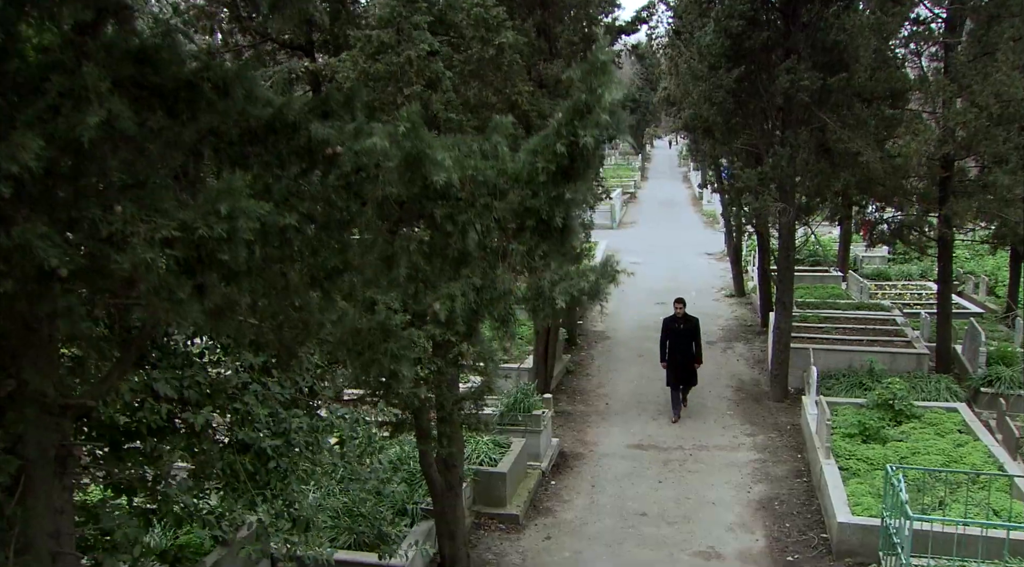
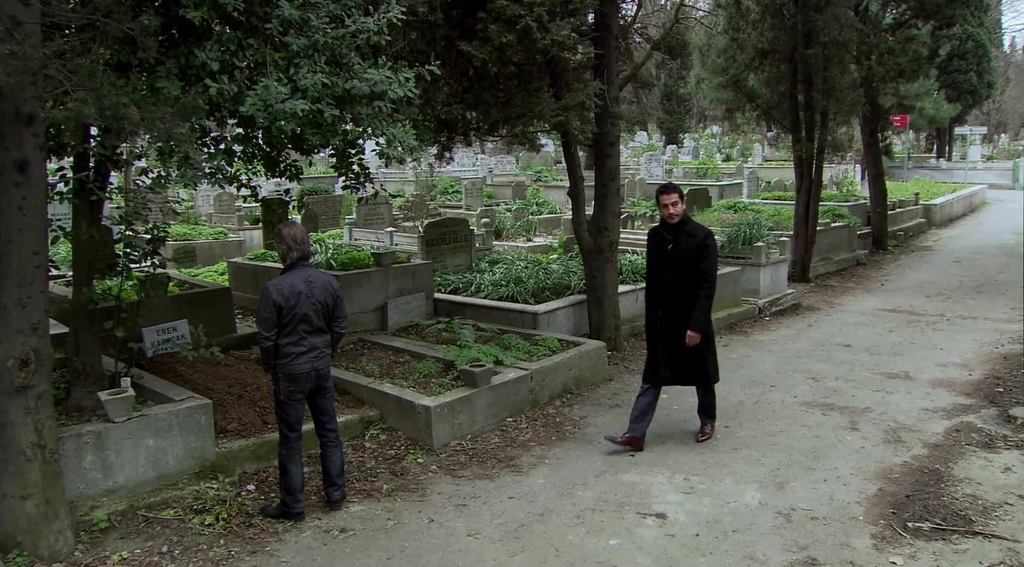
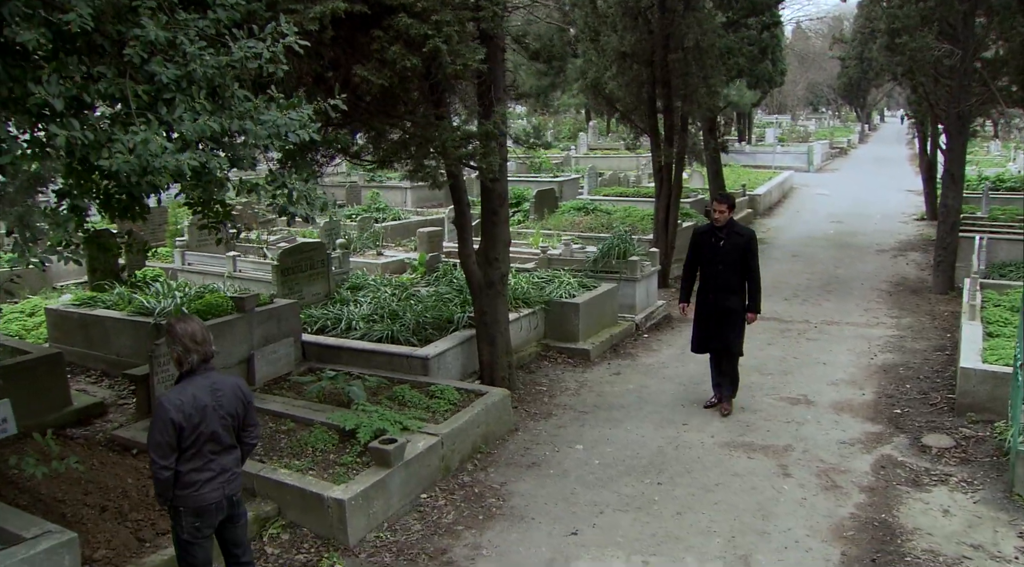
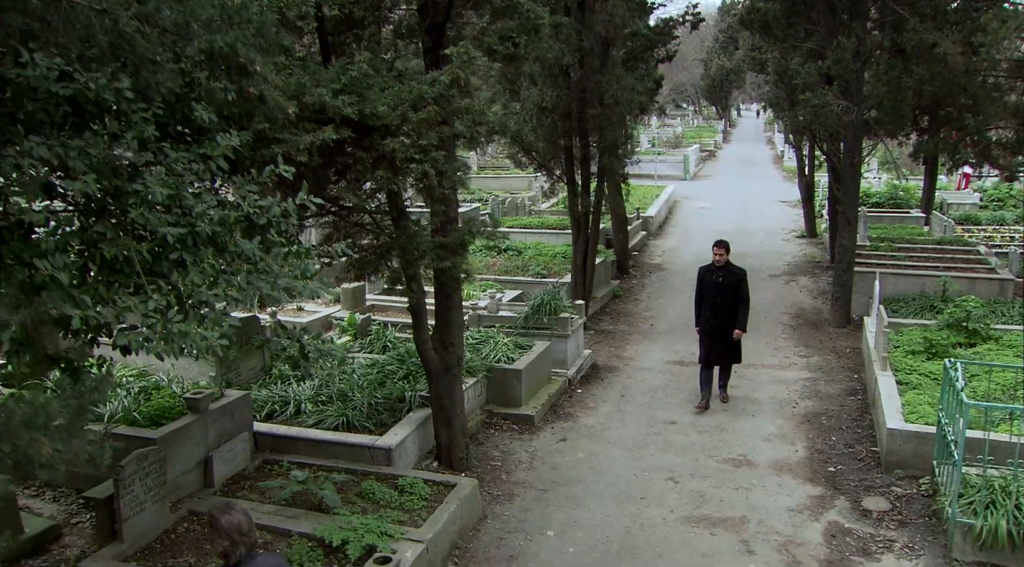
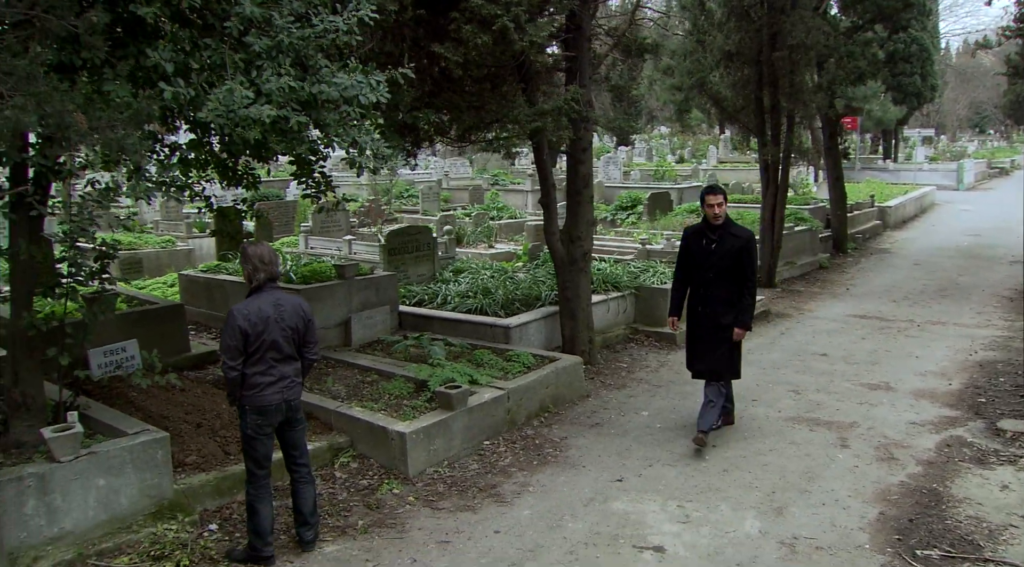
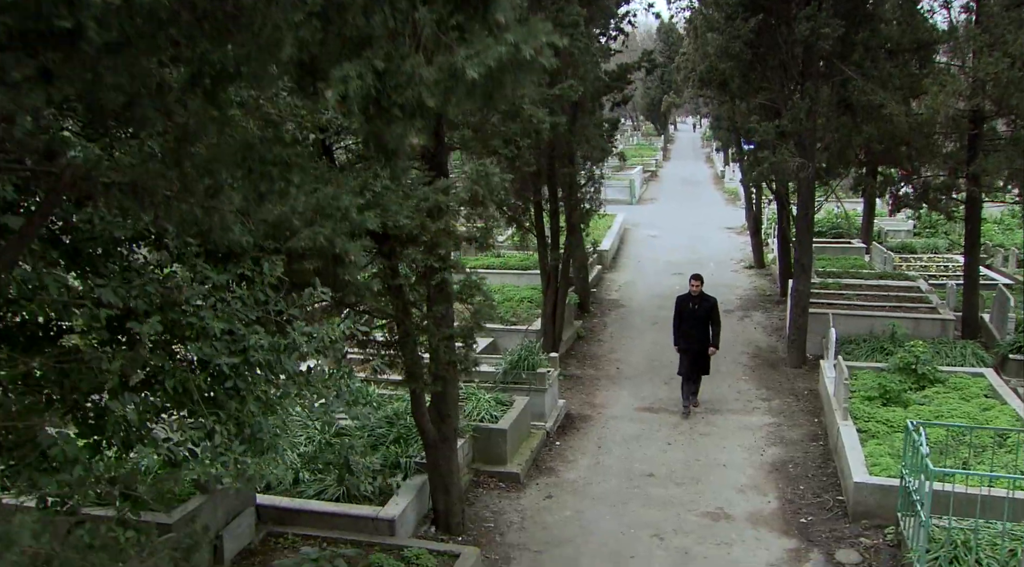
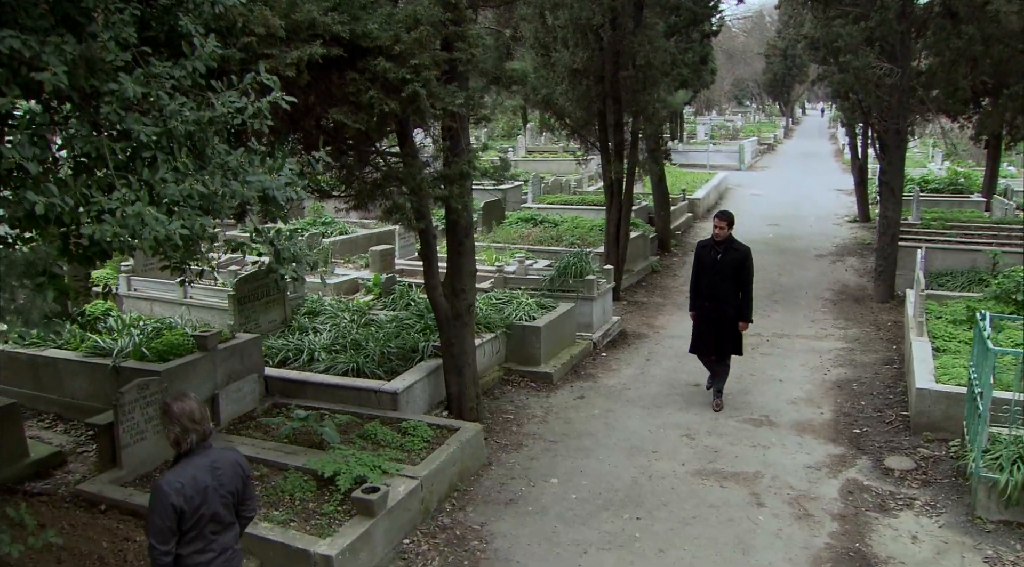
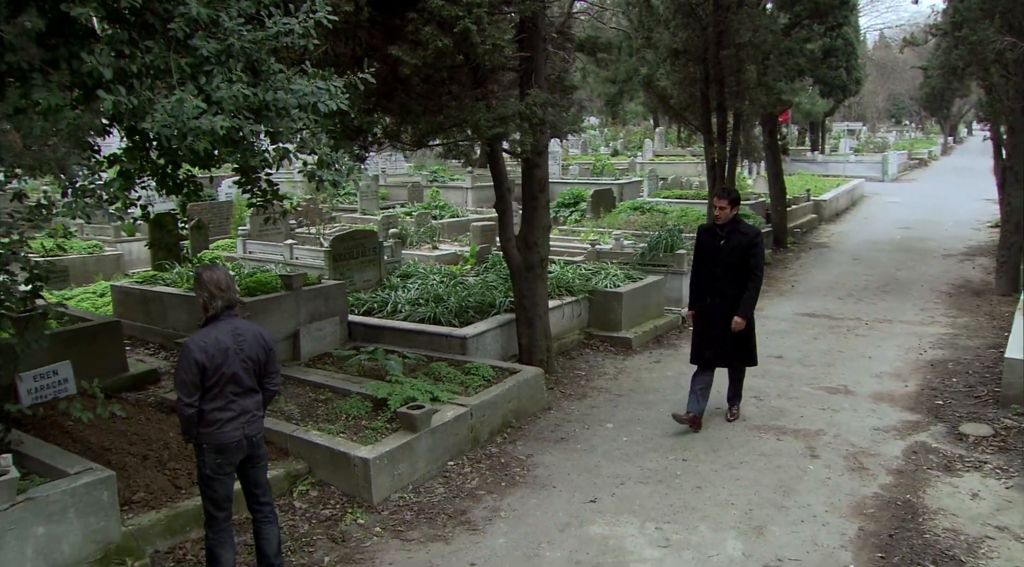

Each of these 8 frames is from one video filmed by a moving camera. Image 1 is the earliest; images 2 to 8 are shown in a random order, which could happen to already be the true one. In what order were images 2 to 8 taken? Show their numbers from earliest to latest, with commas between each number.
6, 4, 7, 3, 8, 5, 2
